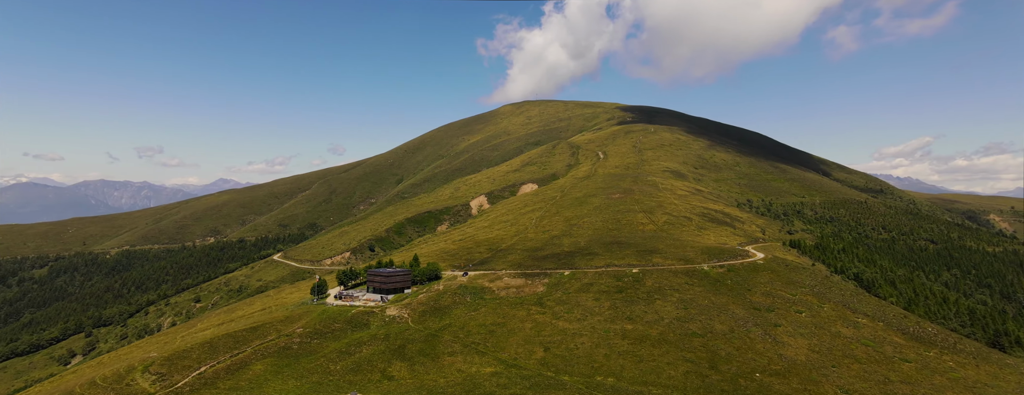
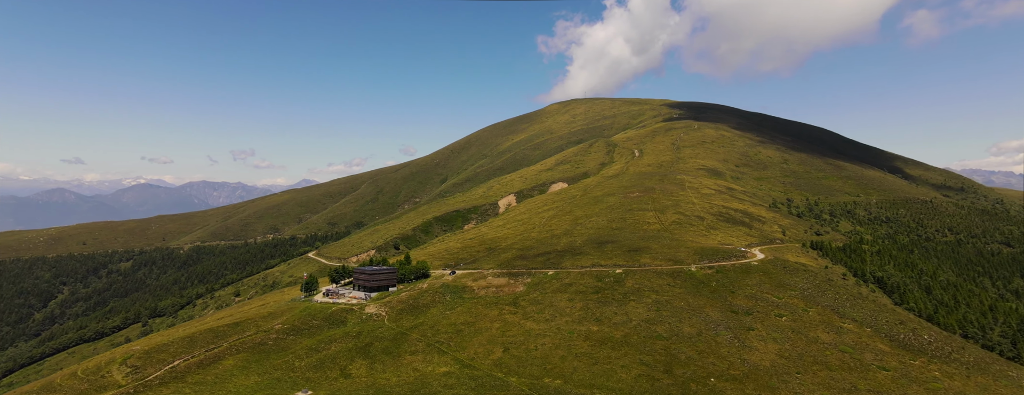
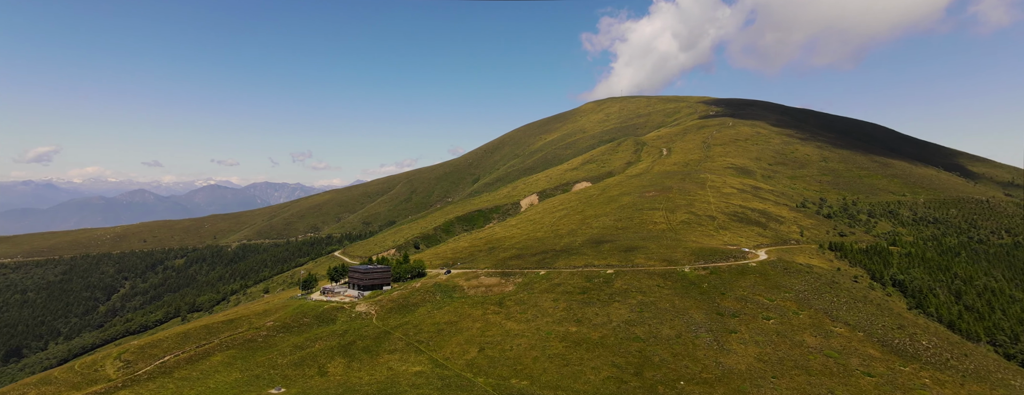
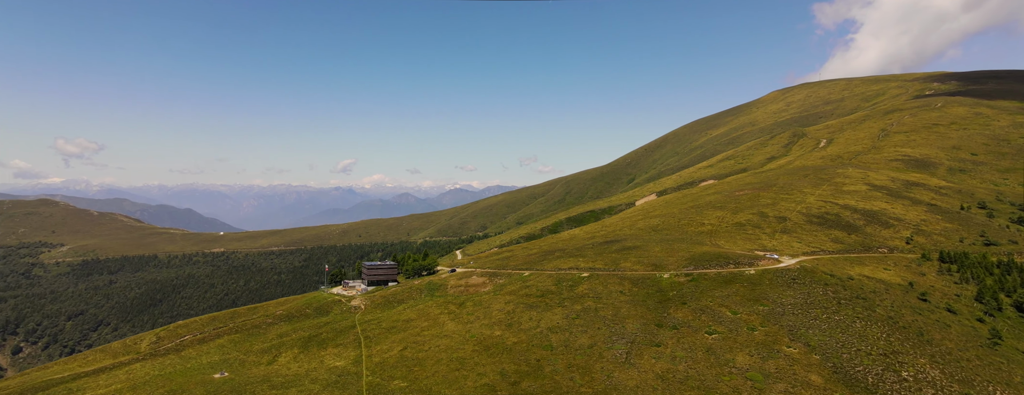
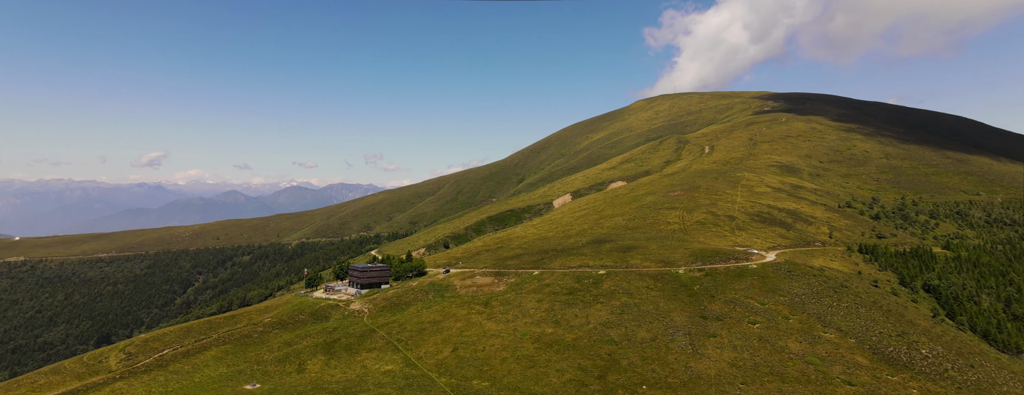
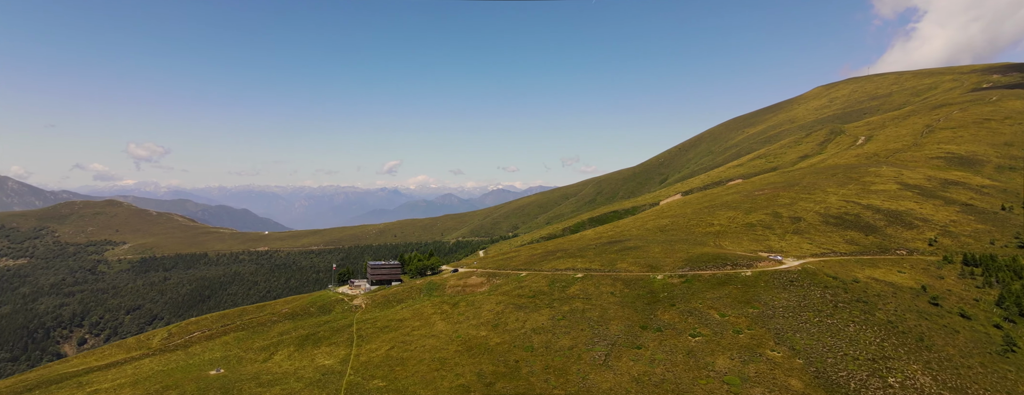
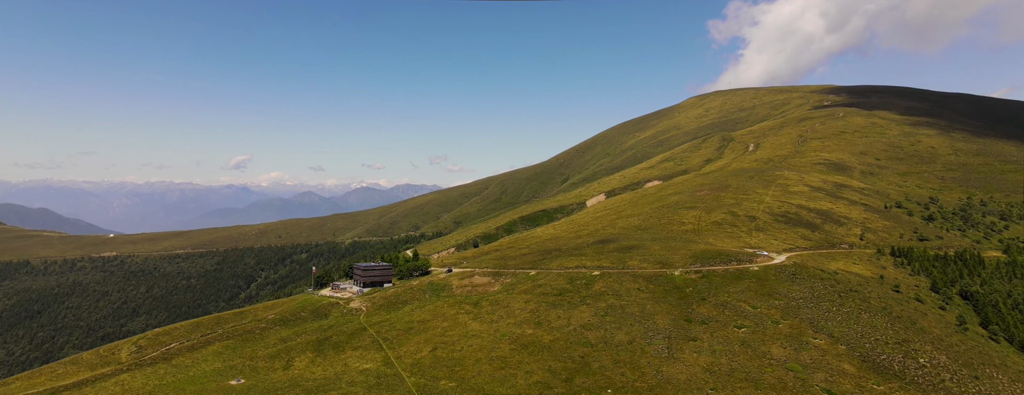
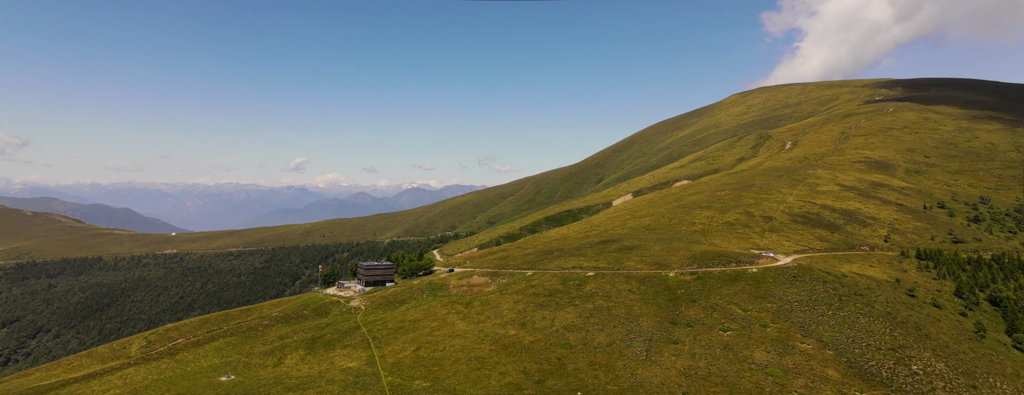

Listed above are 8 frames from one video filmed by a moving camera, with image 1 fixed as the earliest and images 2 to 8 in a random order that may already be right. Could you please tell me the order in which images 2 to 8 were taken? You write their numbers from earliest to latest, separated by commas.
2, 3, 5, 7, 8, 4, 6
